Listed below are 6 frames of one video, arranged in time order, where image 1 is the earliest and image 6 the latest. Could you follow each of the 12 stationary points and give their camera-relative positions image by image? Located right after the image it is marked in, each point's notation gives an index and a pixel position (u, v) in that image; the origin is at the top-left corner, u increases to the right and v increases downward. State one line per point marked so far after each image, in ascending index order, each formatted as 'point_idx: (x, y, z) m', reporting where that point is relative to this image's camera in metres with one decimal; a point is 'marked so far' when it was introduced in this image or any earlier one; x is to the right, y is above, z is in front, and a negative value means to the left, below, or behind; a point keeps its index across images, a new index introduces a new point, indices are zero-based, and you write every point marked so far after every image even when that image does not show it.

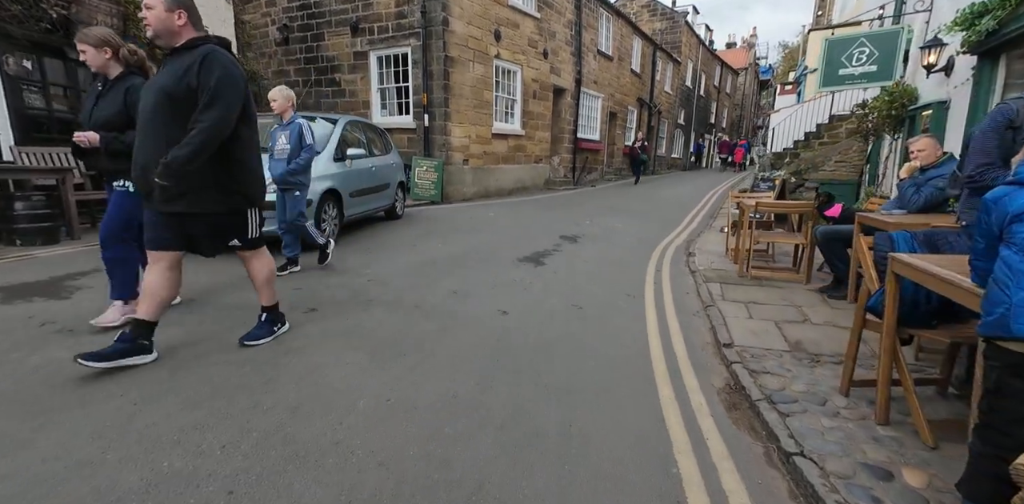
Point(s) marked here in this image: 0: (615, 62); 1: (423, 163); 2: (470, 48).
0: (+4.1, +7.5, +19.7) m
1: (-2.2, +2.0, +11.2) m
2: (-1.3, +5.5, +12.7) m
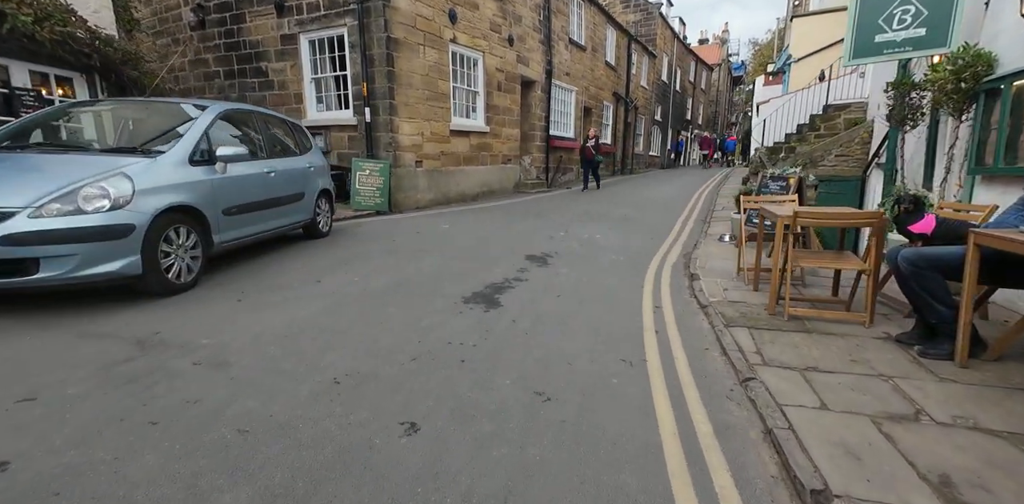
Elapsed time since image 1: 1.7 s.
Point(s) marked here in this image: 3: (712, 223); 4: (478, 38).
0: (+2.8, +7.3, +18.3) m
1: (-2.9, +1.6, +9.6) m
2: (-2.3, +5.1, +11.1) m
3: (+3.5, +0.5, +8.8) m
4: (-0.9, +5.6, +12.8) m
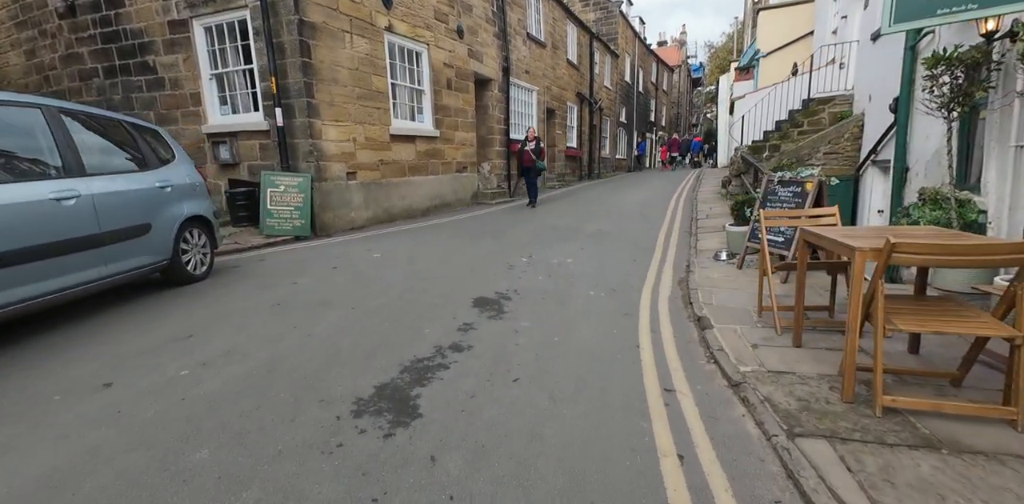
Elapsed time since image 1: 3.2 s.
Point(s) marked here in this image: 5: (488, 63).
0: (+1.3, +6.9, +17.0) m
1: (-3.7, +1.1, +7.9) m
2: (-3.3, +4.6, +9.5) m
3: (+2.8, +0.2, +7.5) m
4: (-2.0, +5.1, +11.3) m
5: (-0.6, +5.1, +13.5) m
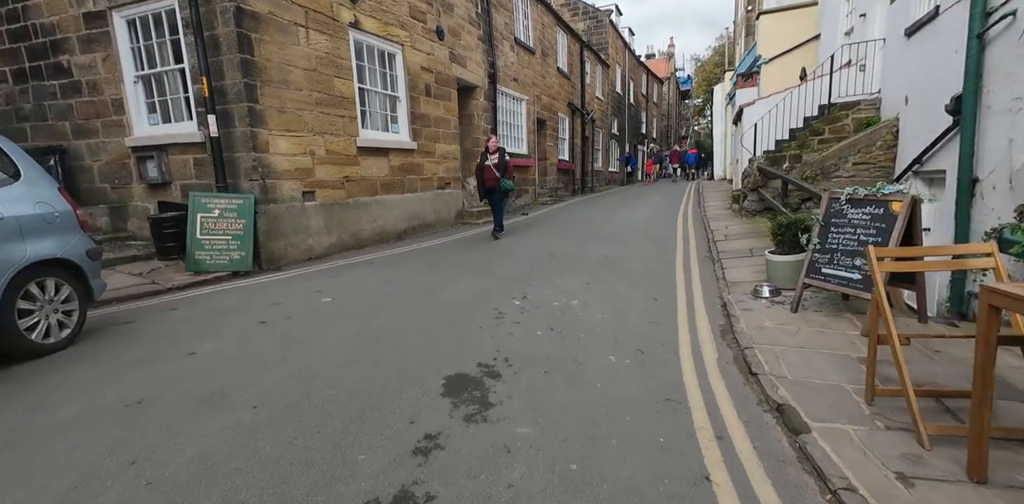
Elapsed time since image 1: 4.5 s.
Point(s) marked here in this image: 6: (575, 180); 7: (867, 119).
0: (+0.8, +6.2, +15.9) m
1: (-3.8, +0.6, +6.5) m
2: (-3.5, +4.1, +8.2) m
3: (+2.7, -0.1, +6.3) m
4: (-2.3, +4.5, +10.1) m
5: (-1.0, +4.5, +12.3) m
6: (+2.4, +2.8, +19.6) m
7: (+6.5, +2.4, +9.0) m
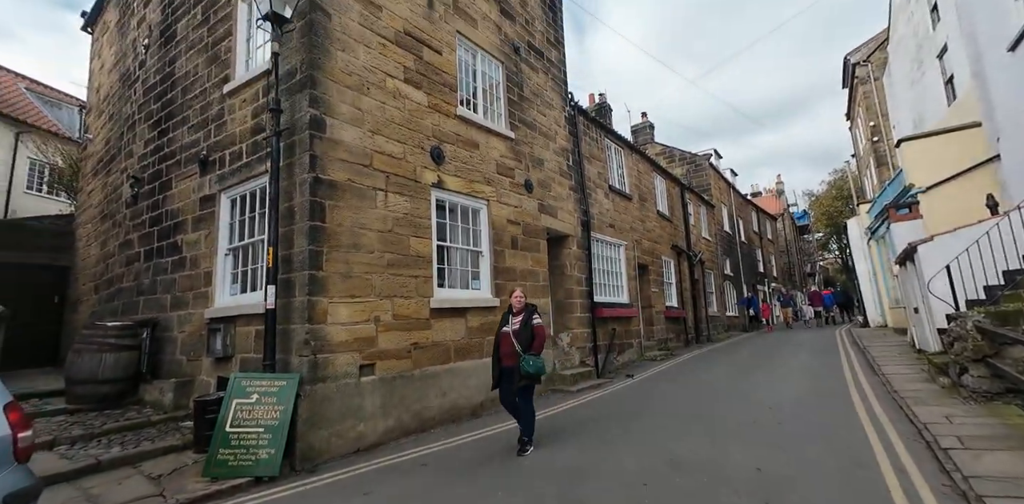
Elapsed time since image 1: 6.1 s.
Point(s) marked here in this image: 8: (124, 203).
0: (+3.7, +1.5, +14.9) m
1: (-2.9, -1.5, +5.5) m
2: (-2.2, +1.4, +8.0) m
3: (+3.5, -1.8, +3.7) m
4: (-0.6, +1.4, +9.6) m
5: (+1.2, +0.8, +11.4) m
6: (+6.0, -2.7, +17.2) m
7: (+7.8, +0.1, +6.3) m
8: (-8.7, +1.2, +11.4) m
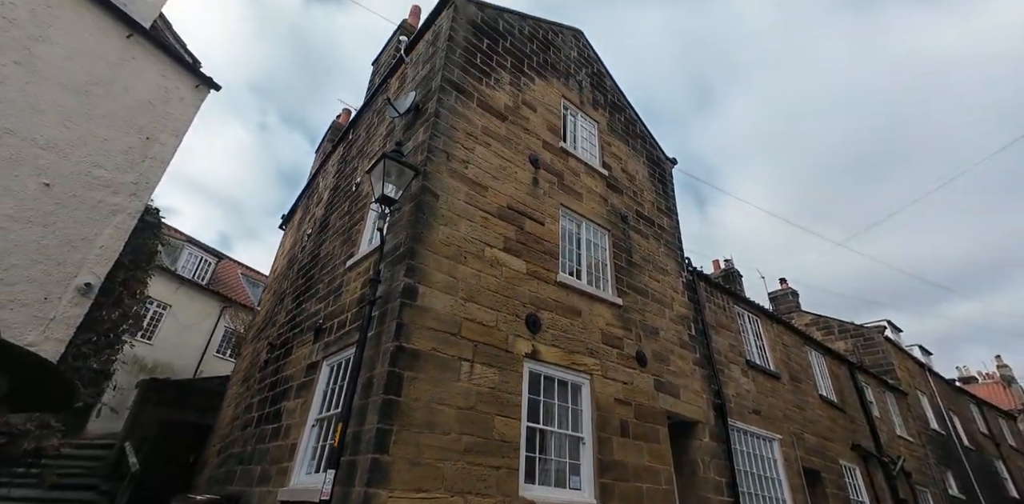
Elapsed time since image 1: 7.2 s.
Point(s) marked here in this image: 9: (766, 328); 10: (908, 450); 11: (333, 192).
0: (+6.7, -3.2, +12.2) m
1: (-2.2, -3.1, +4.3) m
2: (-0.7, -1.2, +7.4) m
3: (+3.5, -2.4, +1.0) m
4: (+1.2, -1.7, +8.4) m
5: (+3.3, -2.8, +9.4) m
6: (+9.4, -7.8, +12.1) m
7: (+8.3, -1.3, +2.8) m
8: (-6.1, -2.9, +12.0) m
9: (+6.6, -2.0, +12.8) m
10: (+12.4, -6.2, +15.7) m
11: (-4.5, +1.5, +12.6) m
